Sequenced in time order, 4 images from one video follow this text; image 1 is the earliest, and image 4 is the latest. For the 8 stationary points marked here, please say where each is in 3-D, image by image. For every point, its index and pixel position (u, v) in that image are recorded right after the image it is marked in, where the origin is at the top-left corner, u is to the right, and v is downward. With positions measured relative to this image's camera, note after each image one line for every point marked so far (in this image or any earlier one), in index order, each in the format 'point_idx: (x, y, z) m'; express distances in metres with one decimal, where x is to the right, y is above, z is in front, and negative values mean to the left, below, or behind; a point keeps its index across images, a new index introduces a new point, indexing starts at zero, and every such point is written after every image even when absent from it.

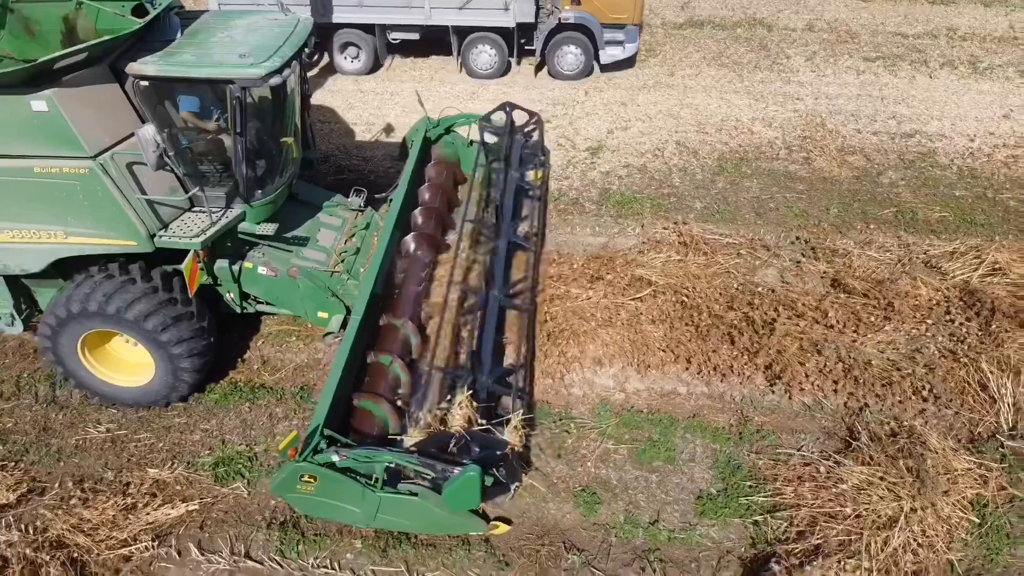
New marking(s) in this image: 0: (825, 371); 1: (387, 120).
0: (+2.0, -0.5, +5.6) m
1: (-1.3, +1.8, +9.2) m
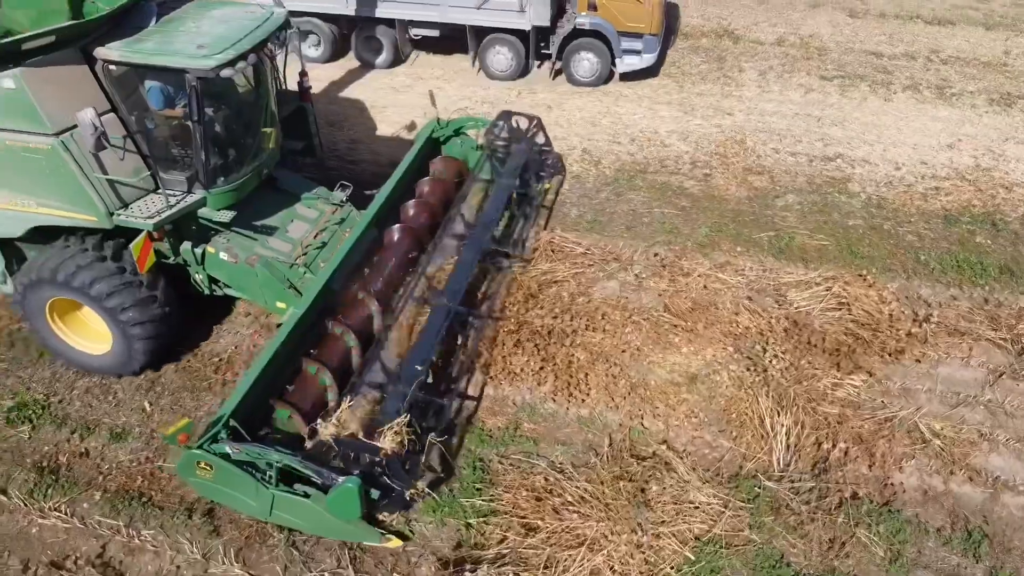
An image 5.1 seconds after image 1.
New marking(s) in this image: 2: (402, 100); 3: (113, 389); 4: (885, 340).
0: (+0.6, -0.6, +5.5) m
1: (-1.8, +1.9, +9.6) m
2: (-1.2, +2.1, +9.8) m
3: (-2.6, -0.7, +5.8) m
4: (+2.5, -0.3, +5.9) m
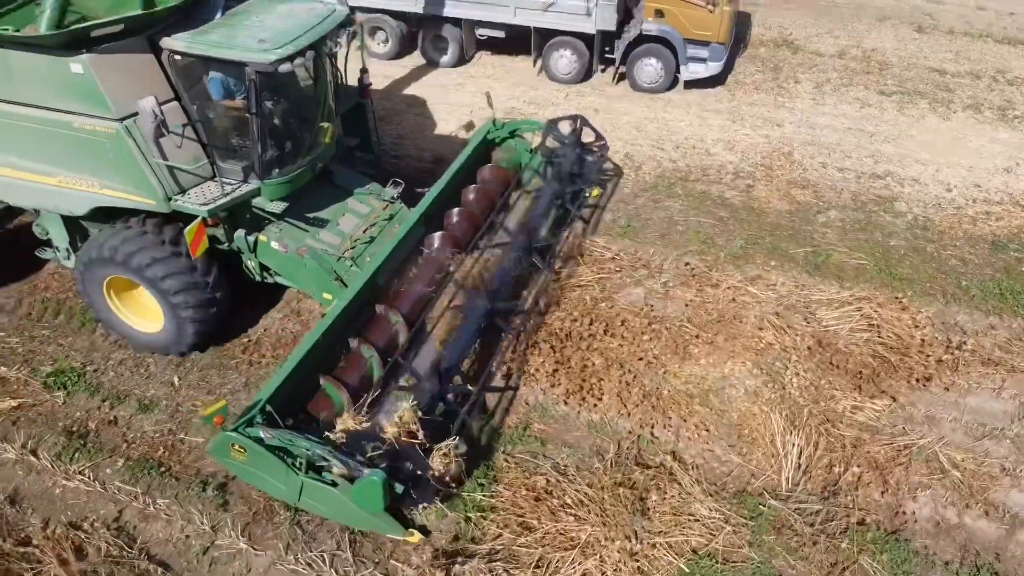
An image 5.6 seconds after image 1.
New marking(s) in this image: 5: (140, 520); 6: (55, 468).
0: (+0.7, -0.7, +5.5) m
1: (-1.3, +2.0, +9.7) m
2: (-0.6, +2.2, +9.9) m
3: (-2.5, -0.5, +6.0) m
4: (+2.6, -0.5, +5.7) m
5: (-2.1, -1.3, +4.9) m
6: (-2.7, -1.1, +5.2) m
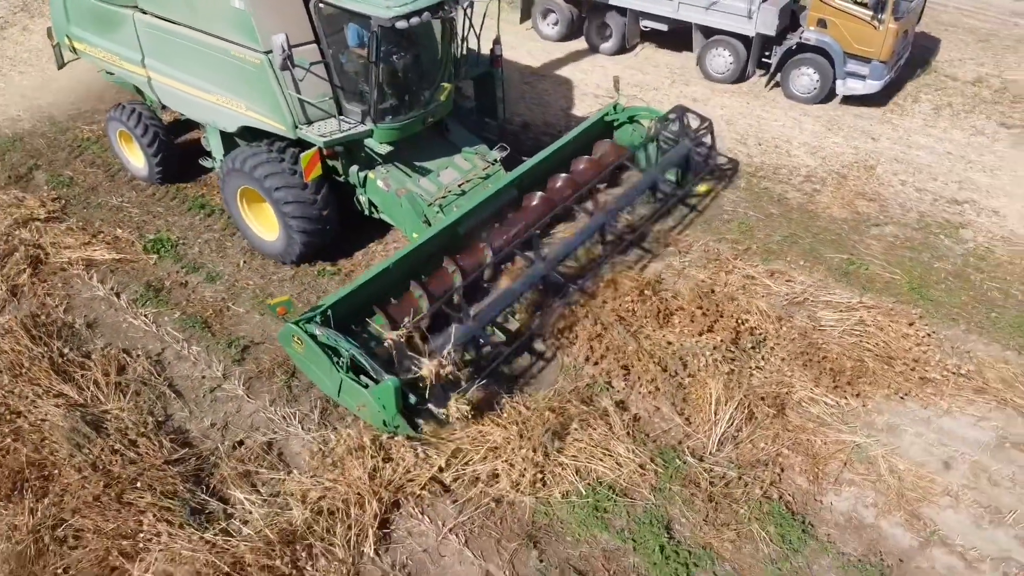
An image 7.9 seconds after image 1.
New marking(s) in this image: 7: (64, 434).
0: (+0.6, -0.4, +5.9) m
1: (+0.2, +2.5, +10.5) m
2: (+0.8, +2.5, +10.5) m
3: (-2.3, +0.3, +7.2) m
4: (+2.5, -0.6, +5.7) m
5: (-2.3, -0.5, +6.0) m
6: (-2.8, -0.1, +6.4) m
7: (-2.6, -0.9, +5.2) m
